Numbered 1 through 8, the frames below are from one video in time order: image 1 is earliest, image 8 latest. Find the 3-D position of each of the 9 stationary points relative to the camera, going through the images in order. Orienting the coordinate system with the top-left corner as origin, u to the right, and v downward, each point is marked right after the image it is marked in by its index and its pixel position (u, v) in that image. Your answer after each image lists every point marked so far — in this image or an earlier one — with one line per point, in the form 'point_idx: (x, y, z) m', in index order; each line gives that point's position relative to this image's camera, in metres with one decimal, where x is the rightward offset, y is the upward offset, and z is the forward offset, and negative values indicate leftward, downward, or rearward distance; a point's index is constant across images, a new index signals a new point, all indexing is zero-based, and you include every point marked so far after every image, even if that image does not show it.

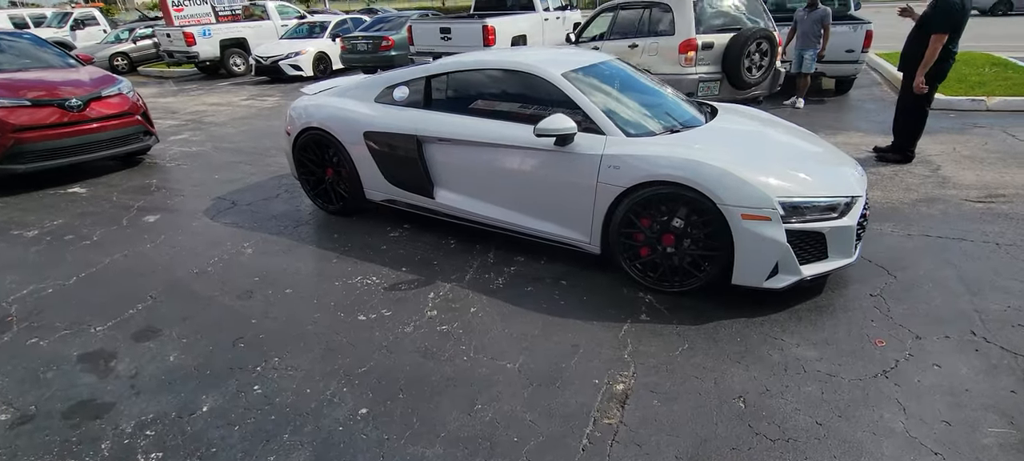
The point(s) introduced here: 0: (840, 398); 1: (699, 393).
0: (+1.8, -0.9, +2.7) m
1: (+1.1, -0.9, +2.8) m
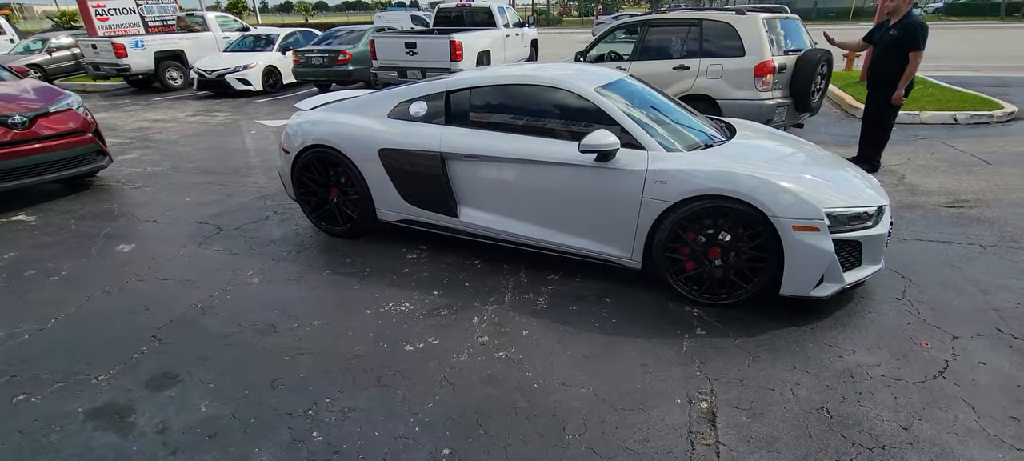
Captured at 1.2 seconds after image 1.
0: (+2.2, -1.0, +2.8) m
1: (+1.5, -1.0, +2.8) m
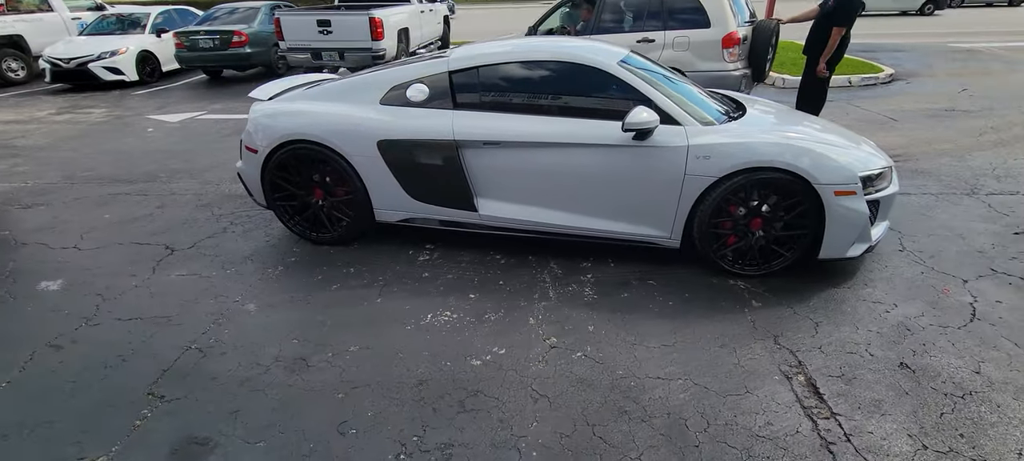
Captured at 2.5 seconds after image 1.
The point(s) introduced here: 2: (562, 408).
0: (+2.8, -0.7, +3.0) m
1: (+2.1, -0.8, +2.9) m
2: (+0.3, -0.9, +2.6) m
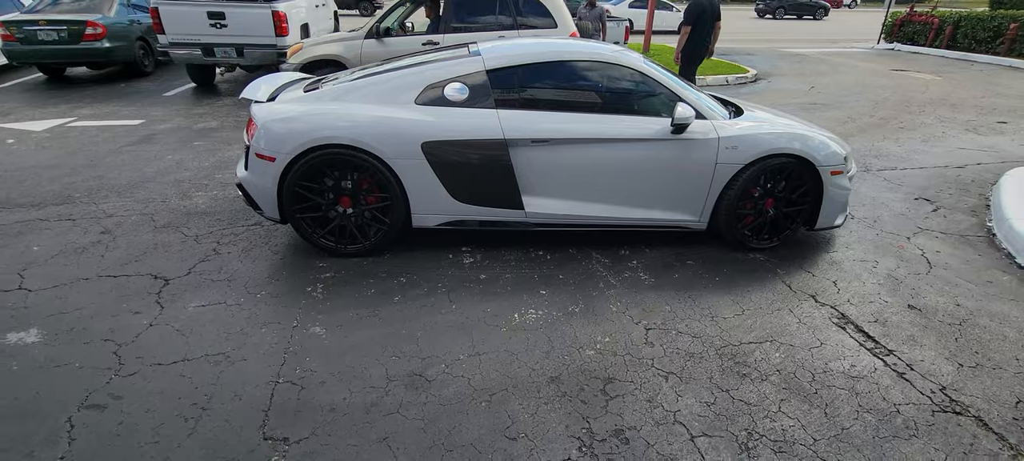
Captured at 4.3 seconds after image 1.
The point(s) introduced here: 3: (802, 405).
0: (+3.3, -0.4, +3.9) m
1: (+2.7, -0.6, +3.5) m
2: (+1.0, -0.9, +2.9) m
3: (+1.6, -0.9, +2.7) m
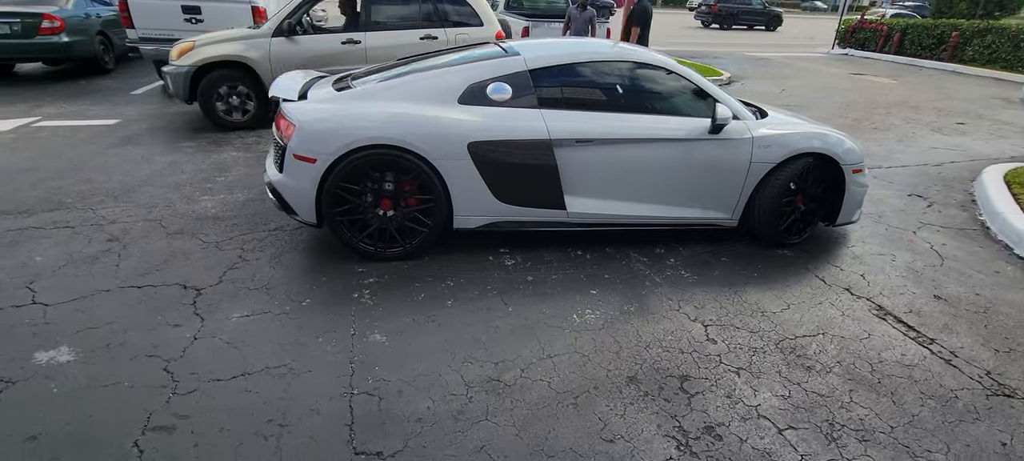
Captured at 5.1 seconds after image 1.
0: (+3.6, -0.4, +4.1) m
1: (+3.0, -0.5, +3.7) m
2: (+1.5, -0.8, +2.9) m
3: (+2.0, -0.9, +2.8) m
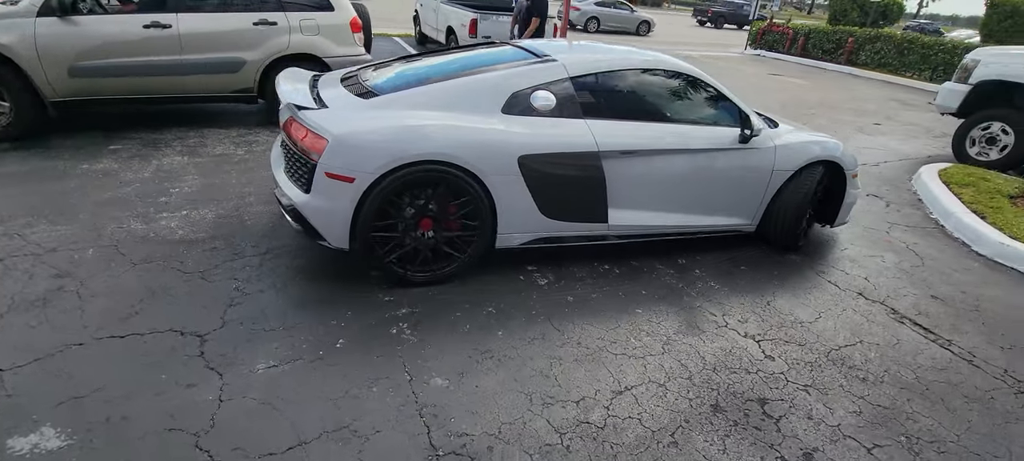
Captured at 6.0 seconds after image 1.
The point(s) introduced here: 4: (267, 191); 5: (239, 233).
0: (+3.8, -0.4, +4.5) m
1: (+3.3, -0.6, +4.0) m
2: (+1.9, -0.9, +3.0) m
3: (+2.4, -1.0, +3.0) m
4: (-2.3, +0.4, +4.8) m
5: (-2.2, 0.0, +4.0) m
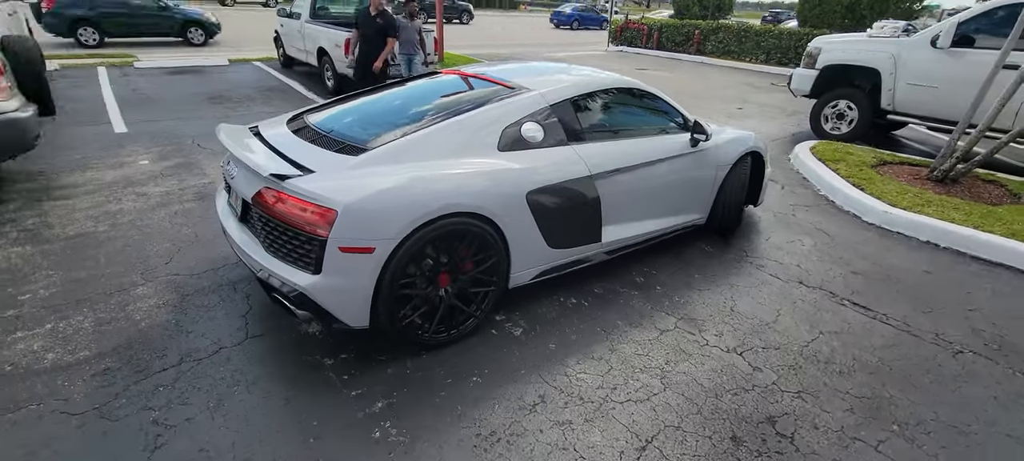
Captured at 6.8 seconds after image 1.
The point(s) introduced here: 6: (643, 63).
0: (+3.3, -0.2, +4.9) m
1: (+3.0, -0.4, +4.4) m
2: (+1.9, -1.0, +3.1) m
3: (+2.4, -1.0, +3.2) m
4: (-2.8, -0.4, +3.9) m
5: (-2.4, -0.7, +3.2) m
6: (+5.2, +6.6, +19.8) m
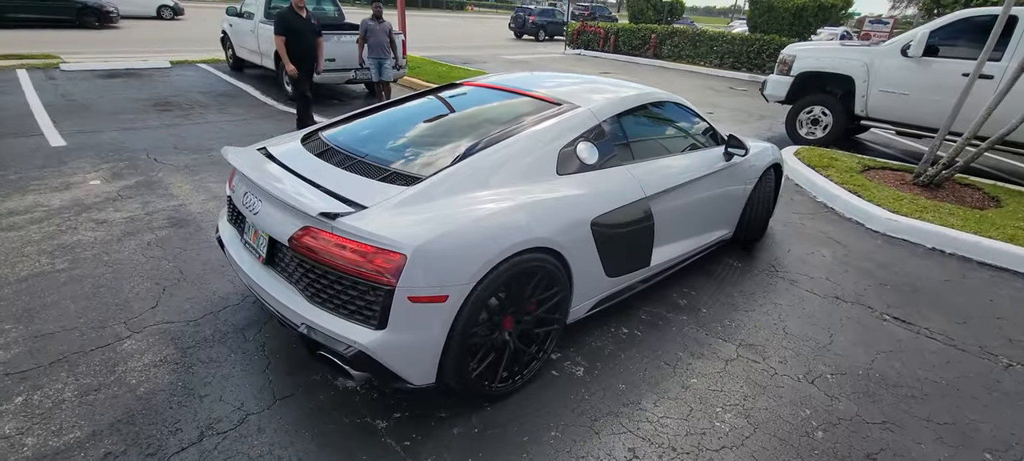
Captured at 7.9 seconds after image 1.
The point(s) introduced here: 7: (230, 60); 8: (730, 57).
0: (+3.5, -0.3, +5.0) m
1: (+3.2, -0.5, +4.4) m
2: (+2.3, -1.1, +2.9) m
3: (+2.8, -1.1, +3.1) m
4: (-2.4, -0.6, +3.3) m
5: (-2.0, -1.0, +2.6) m
6: (+3.7, +6.5, +19.9) m
7: (-7.5, +4.6, +13.4) m
8: (+8.6, +6.8, +19.8) m
